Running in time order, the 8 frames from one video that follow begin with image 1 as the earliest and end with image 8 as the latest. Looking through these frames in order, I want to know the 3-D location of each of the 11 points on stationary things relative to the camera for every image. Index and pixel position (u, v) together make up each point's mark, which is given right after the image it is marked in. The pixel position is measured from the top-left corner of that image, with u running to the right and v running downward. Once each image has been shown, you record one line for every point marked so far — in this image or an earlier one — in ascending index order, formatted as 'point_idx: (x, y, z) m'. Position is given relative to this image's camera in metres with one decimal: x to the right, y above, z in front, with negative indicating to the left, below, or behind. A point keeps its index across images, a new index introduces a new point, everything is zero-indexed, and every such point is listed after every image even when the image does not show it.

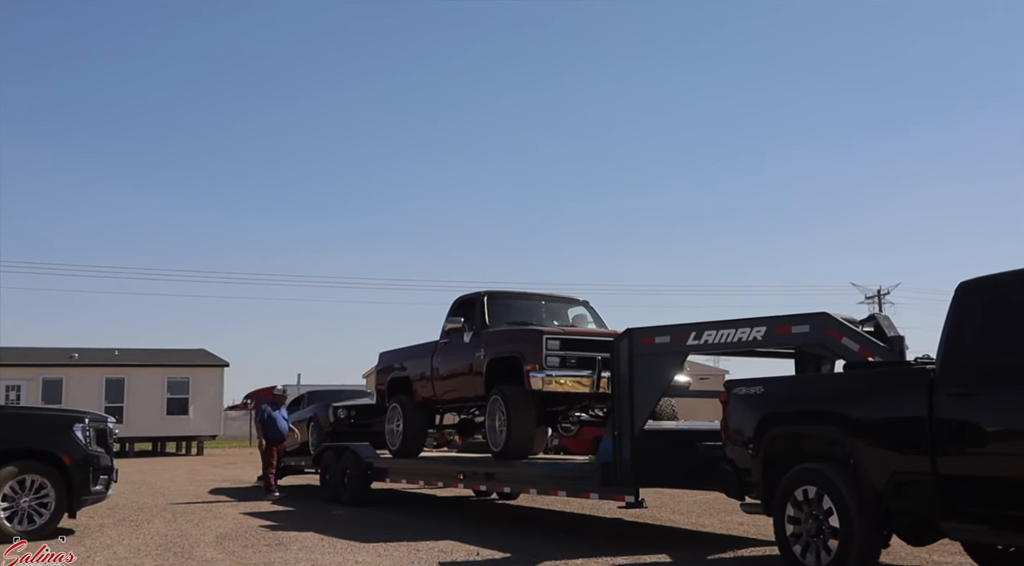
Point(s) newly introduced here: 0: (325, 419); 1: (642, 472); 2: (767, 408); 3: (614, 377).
0: (-2.9, -2.1, +15.0) m
1: (+1.1, -1.6, +8.0) m
2: (+1.8, -0.9, +6.8) m
3: (+0.9, -0.8, +8.3) m
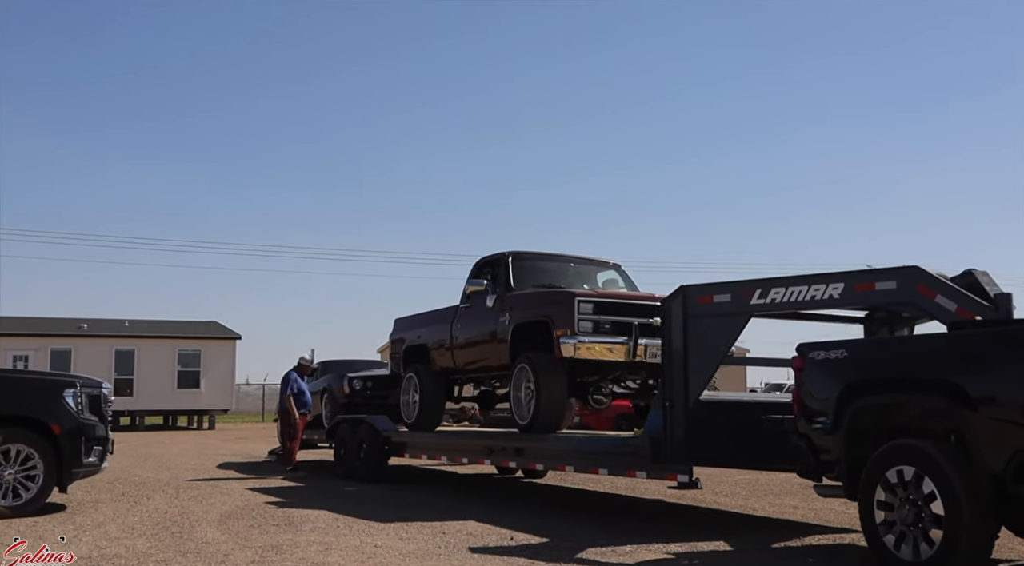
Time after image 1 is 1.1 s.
0: (-2.5, -1.6, +14.2) m
1: (+1.4, -1.2, +7.1) m
2: (+2.1, -0.6, +5.9) m
3: (+1.2, -0.4, +7.4) m
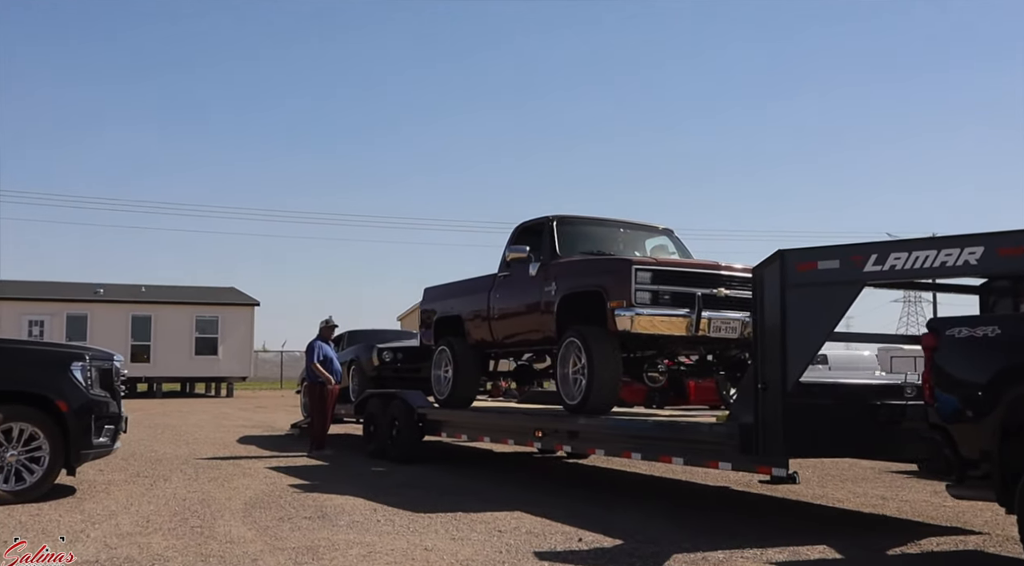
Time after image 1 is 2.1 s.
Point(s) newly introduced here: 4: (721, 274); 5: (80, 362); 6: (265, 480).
0: (-2.0, -1.1, +13.3) m
1: (+1.8, -1.0, +6.1) m
2: (+2.5, -0.4, +4.9) m
3: (+1.6, -0.2, +6.4) m
4: (+1.9, +0.1, +8.5) m
5: (-3.6, -0.7, +8.0) m
6: (-2.4, -2.0, +9.5) m
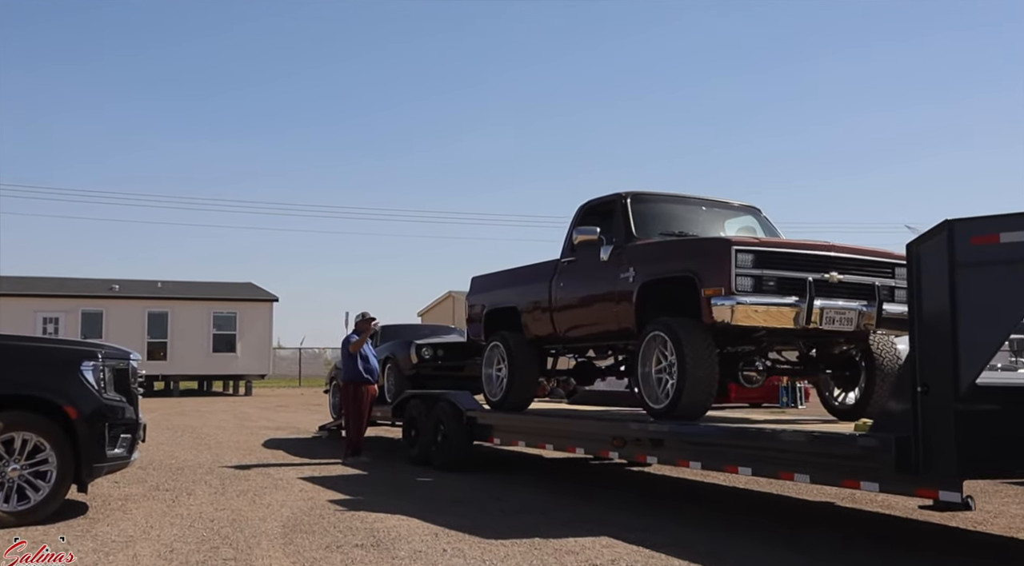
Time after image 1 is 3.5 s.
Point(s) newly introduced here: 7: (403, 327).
0: (-1.3, -1.0, +12.2) m
1: (+2.4, -0.9, +5.0) m
2: (+3.0, -0.3, +3.7) m
3: (+2.2, -0.1, +5.2) m
4: (+2.4, +0.2, +7.3) m
5: (-3.0, -0.6, +6.9) m
6: (-1.8, -1.8, +8.4) m
7: (-1.5, -0.6, +13.5) m
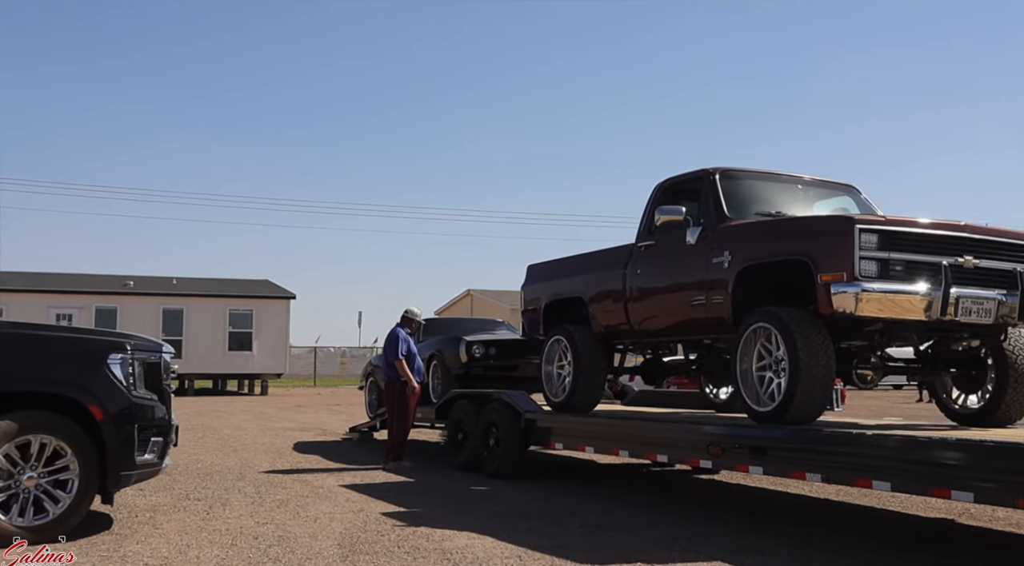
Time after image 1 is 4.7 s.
0: (-0.7, -0.9, +11.2) m
1: (+2.9, -0.8, +4.0) m
2: (+3.6, -0.2, +2.8) m
3: (+2.7, 0.0, +4.3) m
4: (+3.0, +0.3, +6.4) m
5: (-2.5, -0.4, +6.0) m
6: (-1.3, -1.7, +7.5) m
7: (-0.9, -0.5, +12.6) m
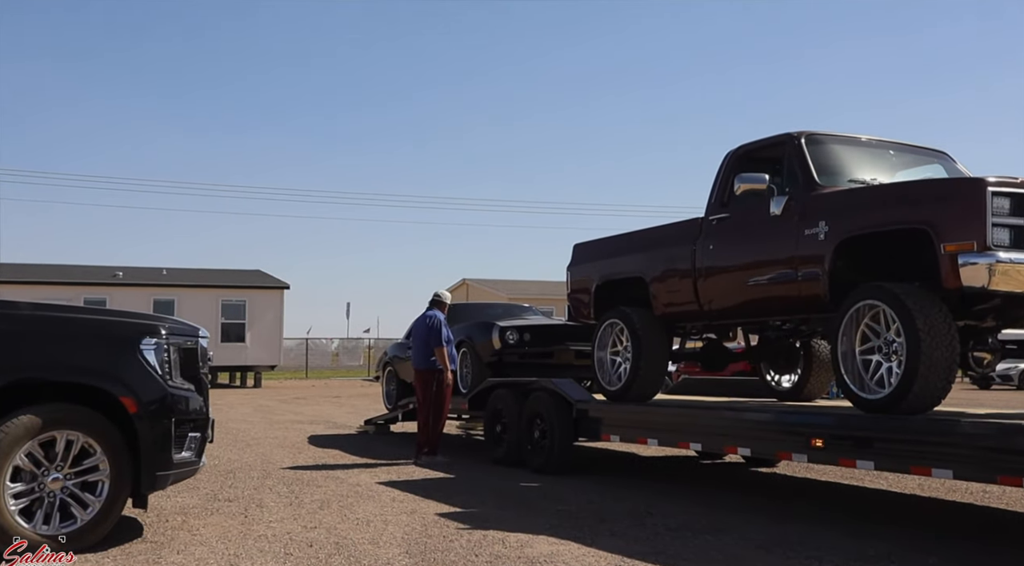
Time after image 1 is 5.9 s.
0: (-0.3, -0.7, +10.5) m
1: (+3.4, -0.6, +3.4) m
2: (+4.1, 0.0, +2.1) m
3: (+3.3, +0.2, +3.6) m
4: (+3.5, +0.5, +5.7) m
5: (-2.0, -0.3, +5.3) m
6: (-0.8, -1.6, +6.8) m
7: (-0.5, -0.3, +11.9) m
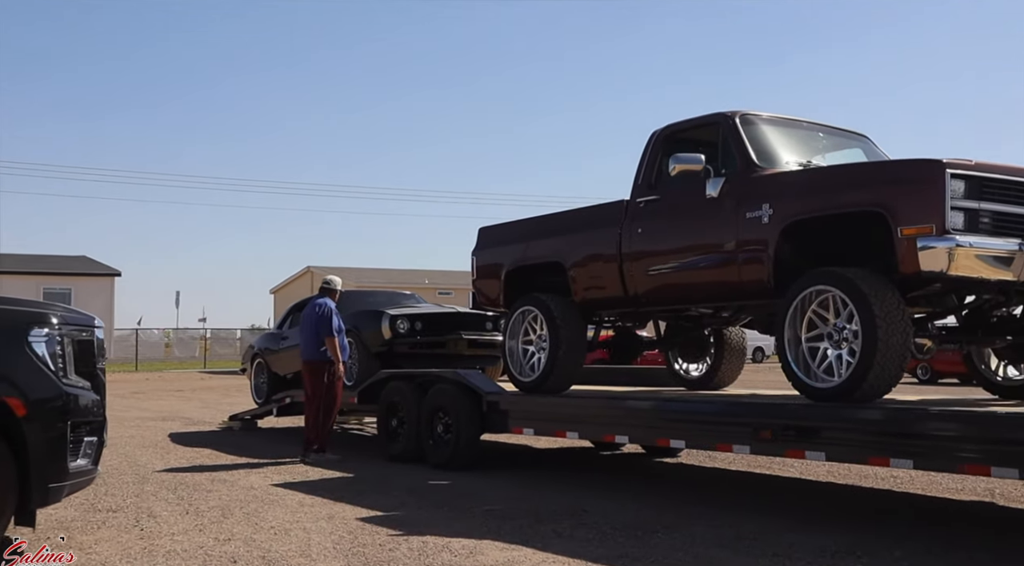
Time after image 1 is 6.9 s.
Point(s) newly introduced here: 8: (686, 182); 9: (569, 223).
0: (-1.4, -0.5, +9.9) m
1: (+3.5, -0.6, +3.5) m
2: (+4.4, 0.0, +2.3) m
3: (+3.3, +0.2, +3.7) m
4: (+3.2, +0.5, +5.8) m
5: (-2.2, -0.2, +4.4) m
6: (-1.3, -1.5, +6.1) m
7: (-1.8, -0.1, +11.2) m
8: (+1.2, +0.7, +6.8) m
9: (+0.5, +0.5, +7.8) m
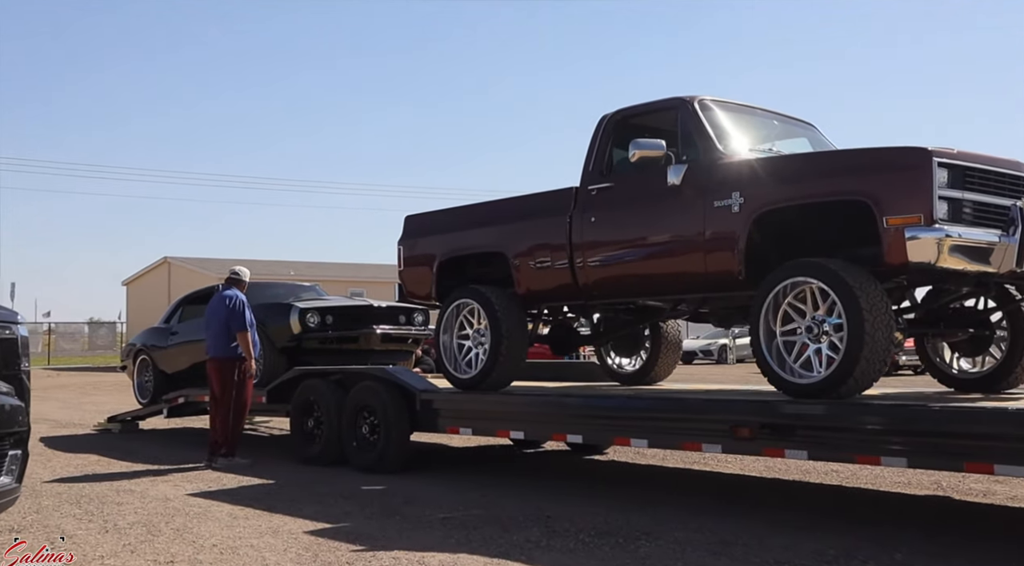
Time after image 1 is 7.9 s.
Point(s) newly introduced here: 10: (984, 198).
0: (-2.2, -0.4, +9.2) m
1: (+3.6, -0.6, +3.6) m
2: (+4.7, 0.0, +2.6) m
3: (+3.4, +0.2, +3.8) m
4: (+3.0, +0.6, +5.8) m
5: (-2.1, -0.1, +3.7) m
6: (-1.5, -1.4, +5.5) m
7: (-2.8, 0.0, +10.4) m
8: (+0.9, +0.8, +6.5) m
9: (0.0, +0.5, +7.4) m
10: (+2.6, +0.5, +5.5) m
